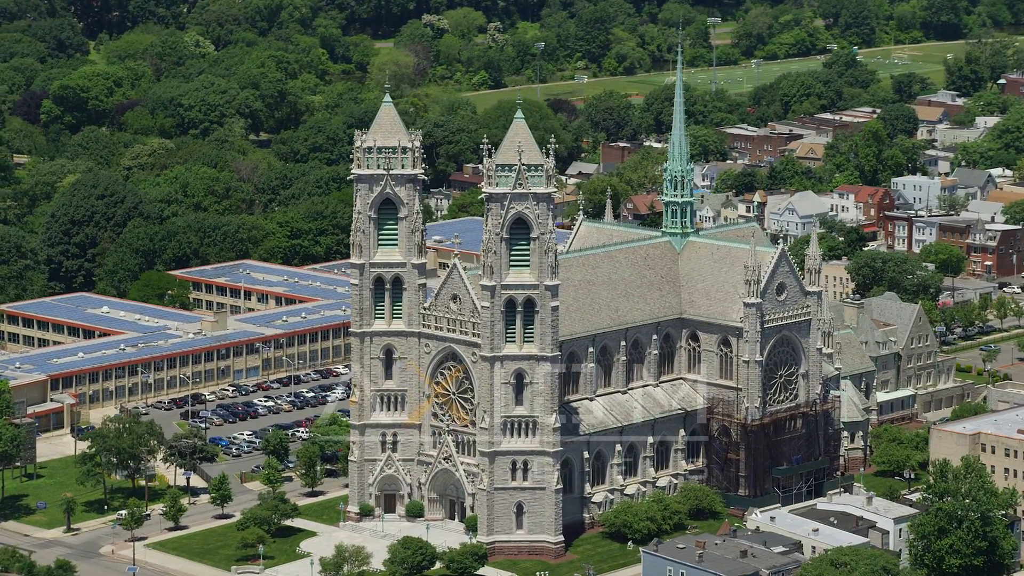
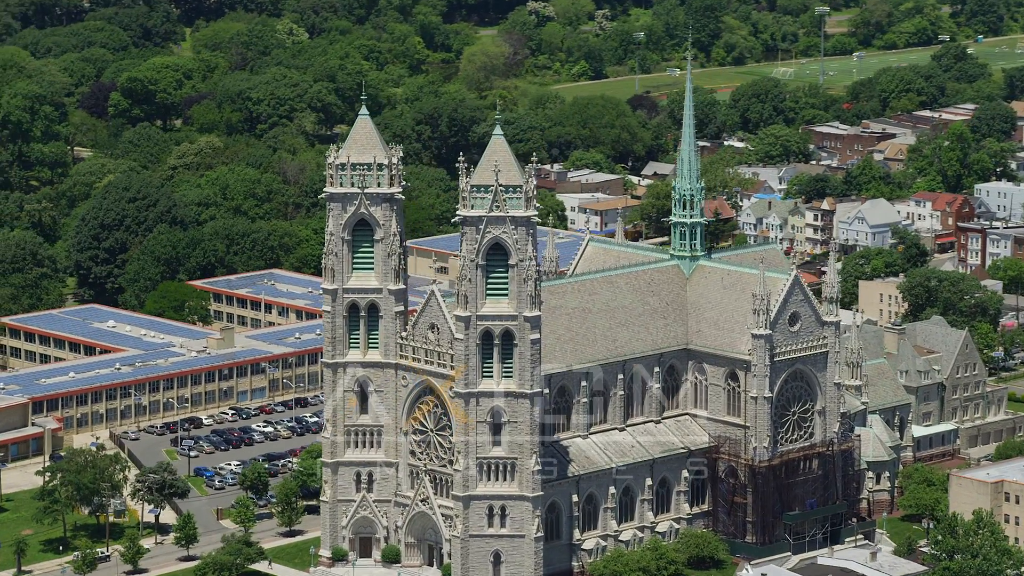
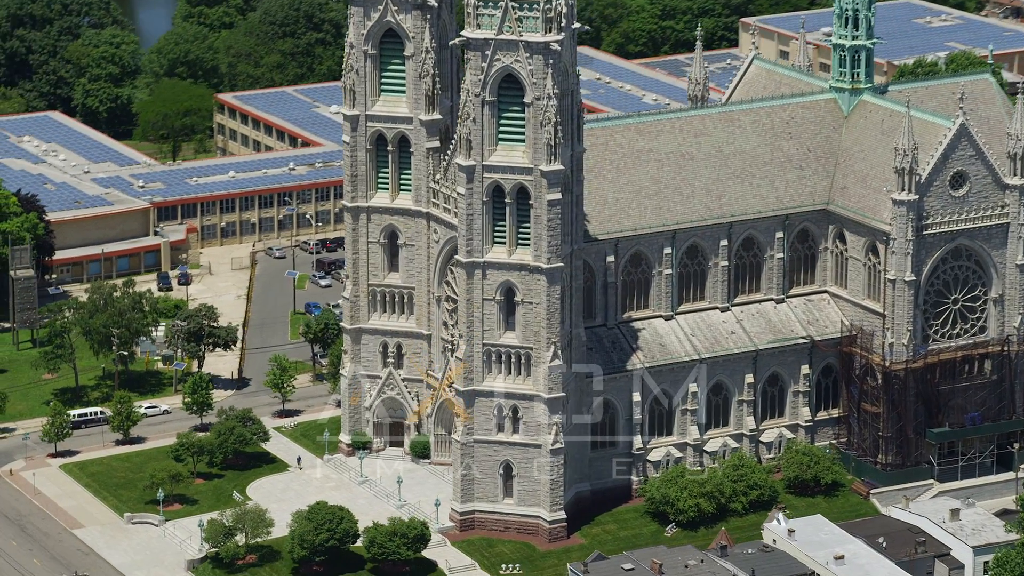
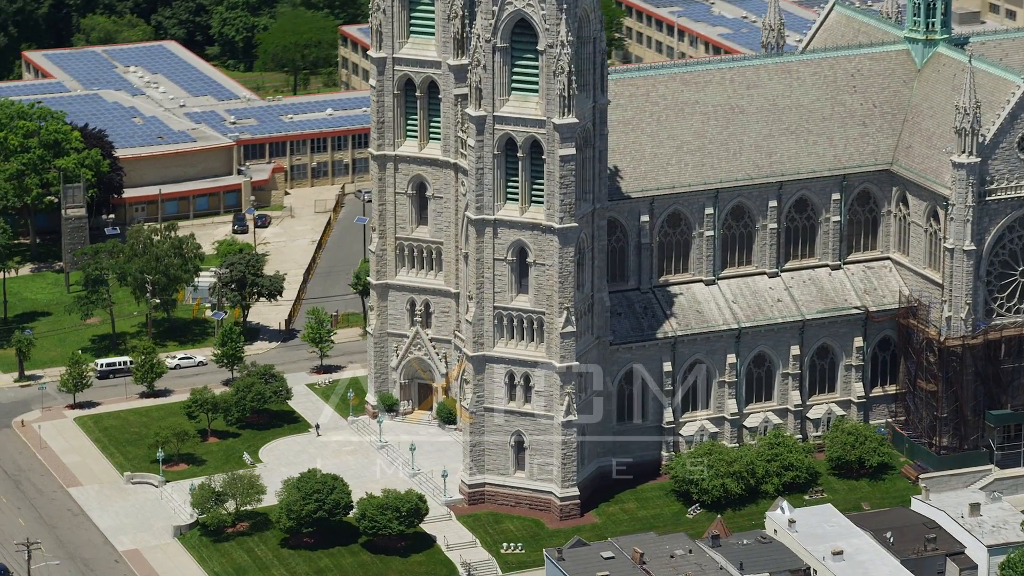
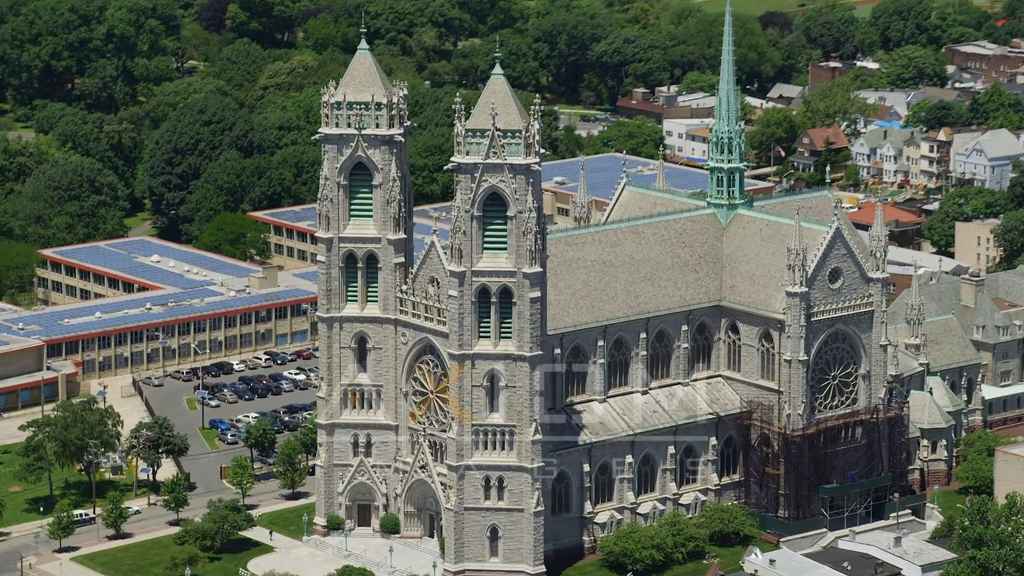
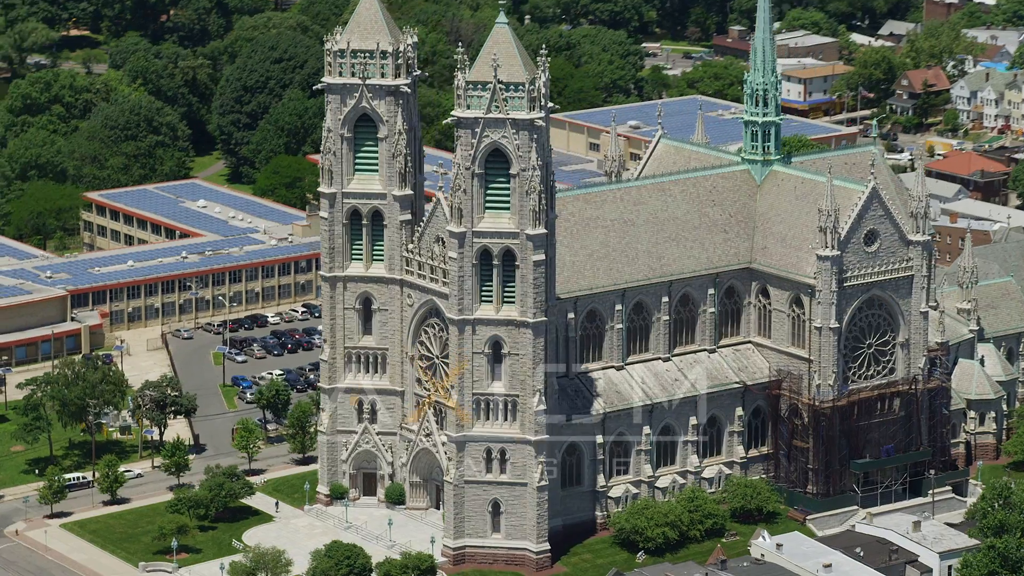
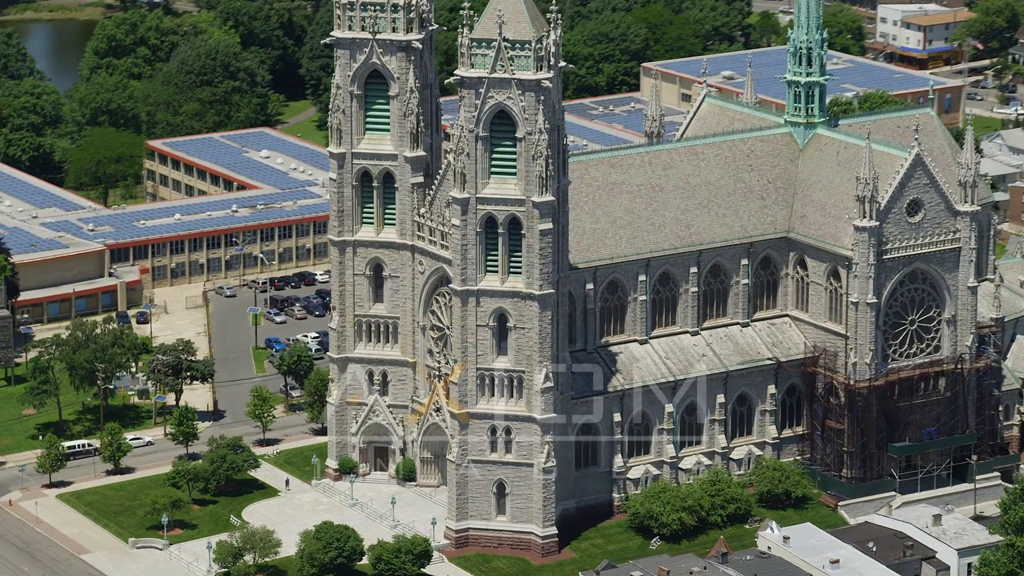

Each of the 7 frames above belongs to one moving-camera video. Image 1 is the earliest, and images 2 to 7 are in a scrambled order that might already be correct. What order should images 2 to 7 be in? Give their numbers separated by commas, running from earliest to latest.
2, 5, 6, 7, 3, 4
